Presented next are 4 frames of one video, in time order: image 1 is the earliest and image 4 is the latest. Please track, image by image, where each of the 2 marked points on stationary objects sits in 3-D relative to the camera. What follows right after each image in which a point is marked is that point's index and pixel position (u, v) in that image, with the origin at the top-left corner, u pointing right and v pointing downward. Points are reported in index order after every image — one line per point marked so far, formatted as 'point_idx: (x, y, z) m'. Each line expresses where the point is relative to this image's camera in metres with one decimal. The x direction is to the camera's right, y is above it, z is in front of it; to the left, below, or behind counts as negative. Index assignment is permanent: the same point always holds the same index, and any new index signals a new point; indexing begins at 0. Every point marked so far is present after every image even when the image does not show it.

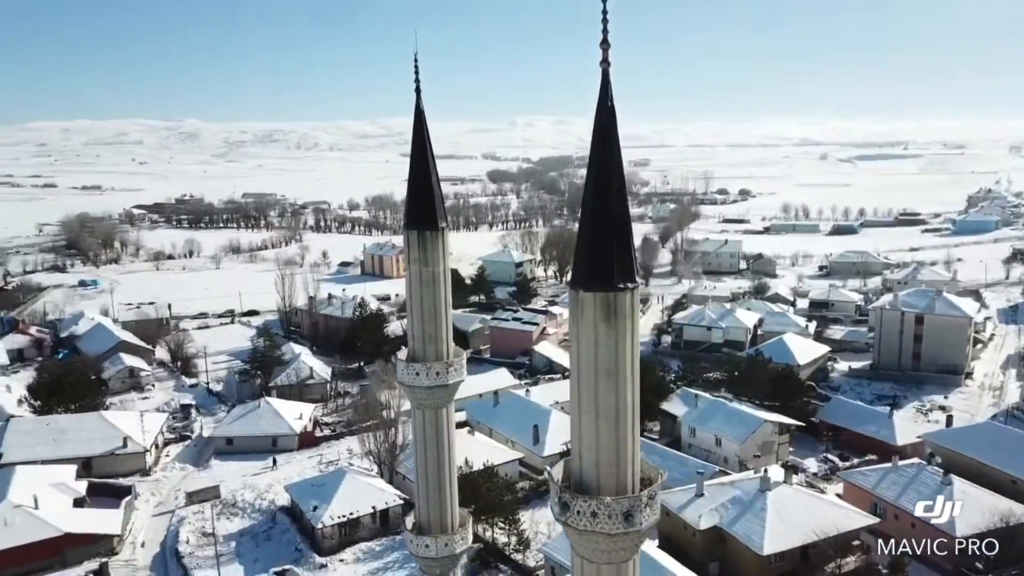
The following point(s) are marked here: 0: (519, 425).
0: (+0.1, -2.7, +15.8) m
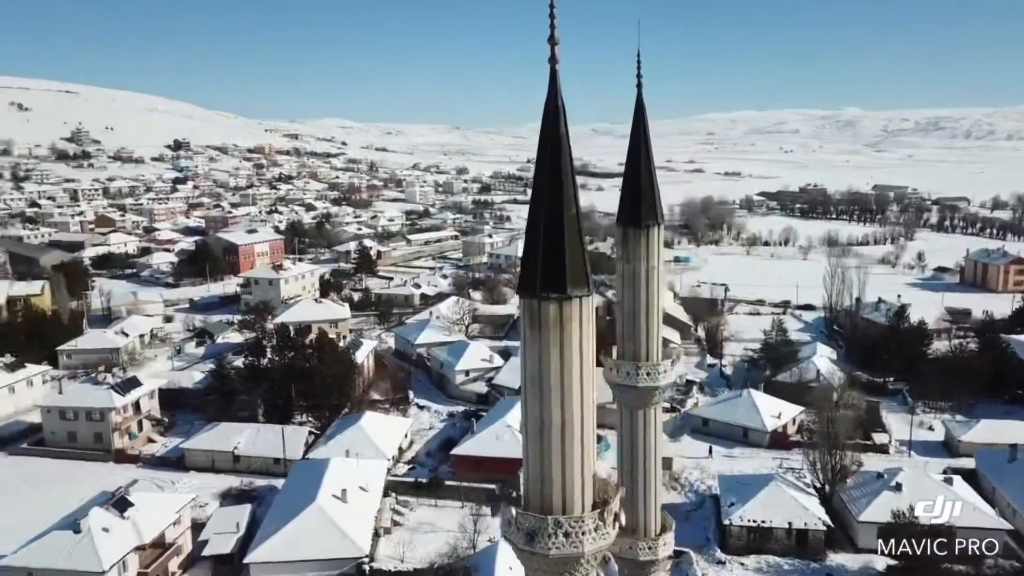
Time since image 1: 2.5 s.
0: (+8.2, -3.2, +12.6) m
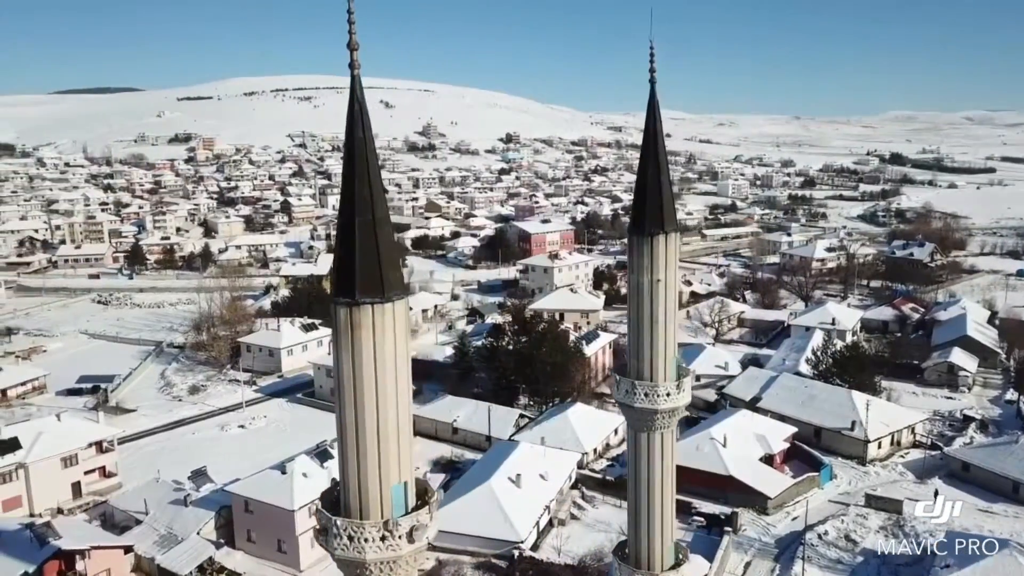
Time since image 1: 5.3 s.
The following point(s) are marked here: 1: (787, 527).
0: (+10.3, -3.9, +8.8) m
1: (+4.2, -3.7, +12.2) m
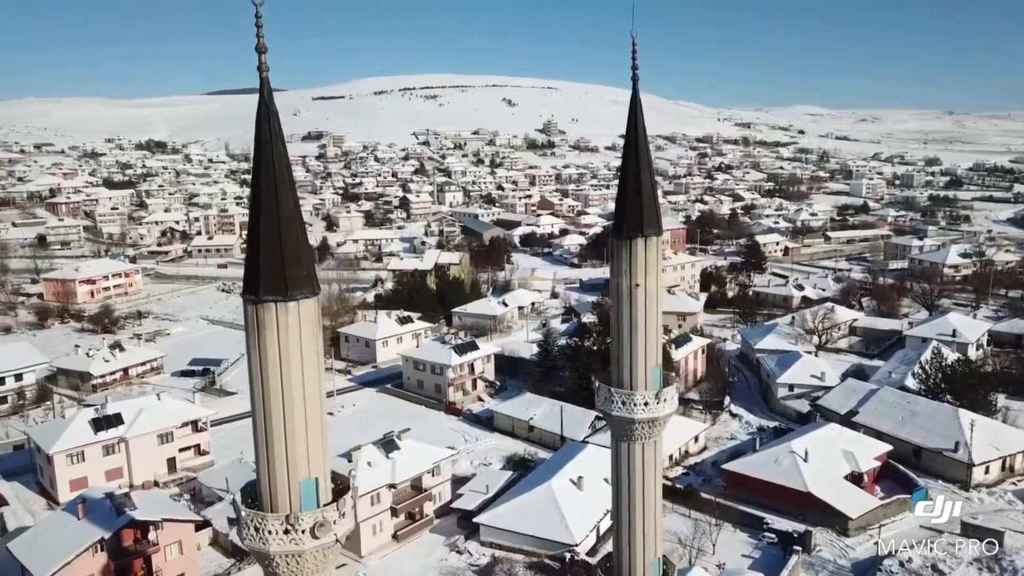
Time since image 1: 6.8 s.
0: (+10.6, -4.1, +7.2) m
1: (+5.1, -3.8, +11.5) m
